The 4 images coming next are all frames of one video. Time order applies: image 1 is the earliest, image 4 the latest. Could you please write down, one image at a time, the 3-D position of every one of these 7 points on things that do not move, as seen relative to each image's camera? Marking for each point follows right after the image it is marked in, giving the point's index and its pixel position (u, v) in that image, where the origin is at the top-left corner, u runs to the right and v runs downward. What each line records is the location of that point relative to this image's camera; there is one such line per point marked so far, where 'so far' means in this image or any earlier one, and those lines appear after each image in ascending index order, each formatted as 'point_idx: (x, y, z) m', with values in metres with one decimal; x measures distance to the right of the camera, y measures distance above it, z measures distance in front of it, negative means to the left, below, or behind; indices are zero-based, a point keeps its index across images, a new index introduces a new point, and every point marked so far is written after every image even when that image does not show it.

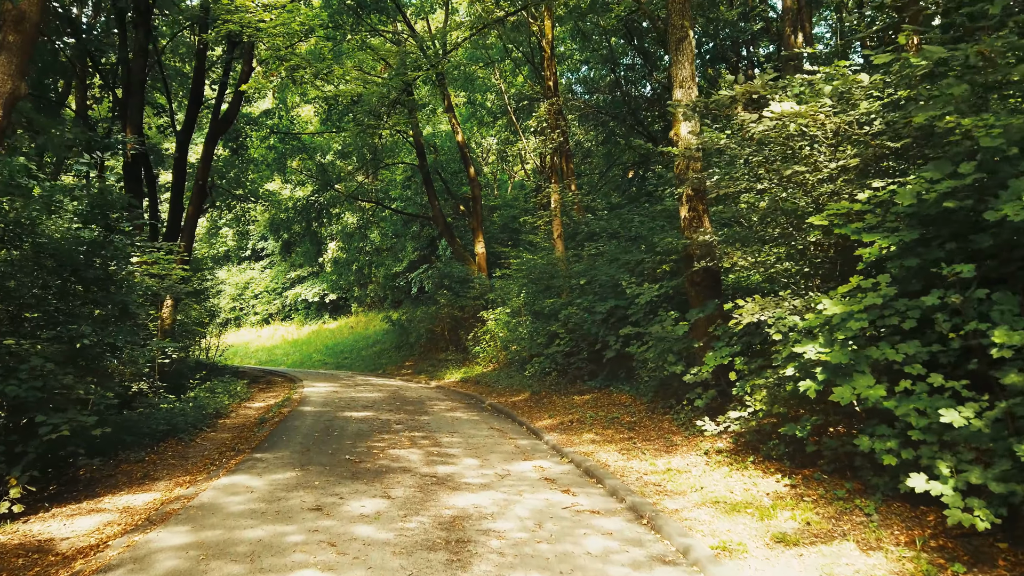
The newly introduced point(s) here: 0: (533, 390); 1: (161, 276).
0: (+0.4, -1.8, +13.0) m
1: (-5.8, +0.2, +12.4) m
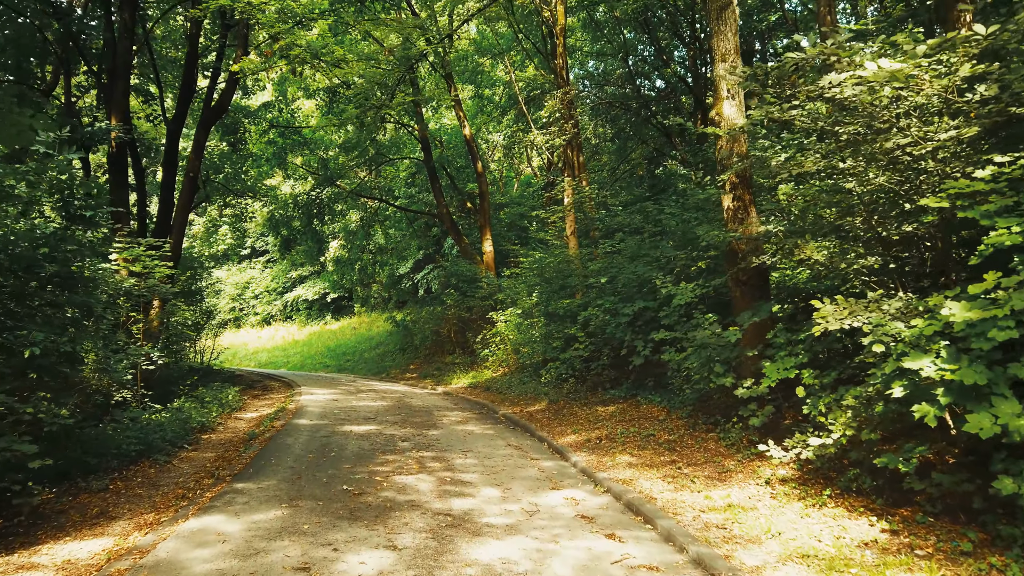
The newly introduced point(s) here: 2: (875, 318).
0: (+0.6, -1.7, +12.0) m
1: (-5.6, +0.2, +11.4) m
2: (+2.2, -0.2, +4.5) m
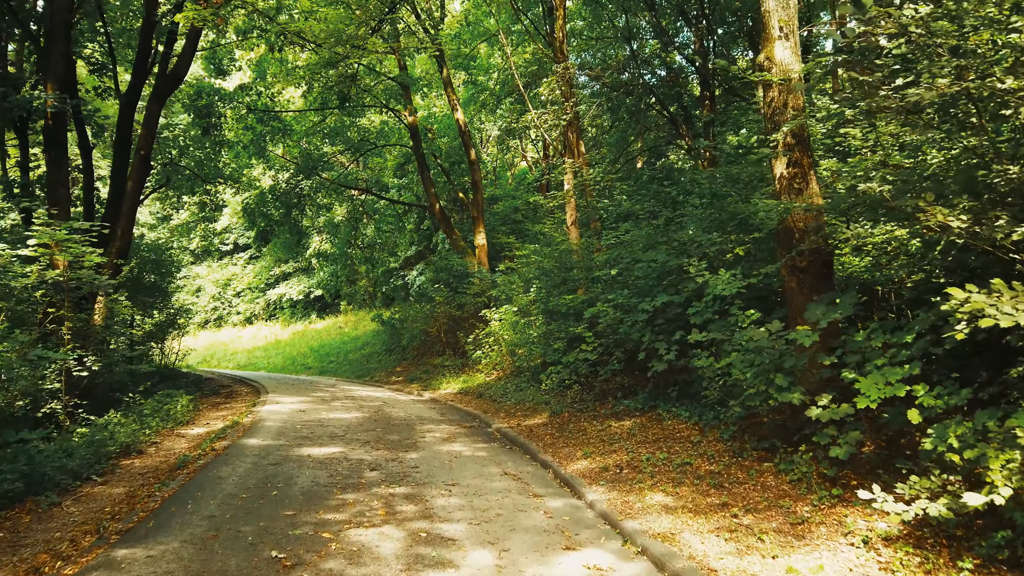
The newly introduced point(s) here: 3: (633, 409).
0: (+0.5, -1.7, +10.3) m
1: (-5.6, +0.3, +9.7) m
2: (+2.2, -0.1, +2.8) m
3: (+1.4, -1.4, +8.7) m
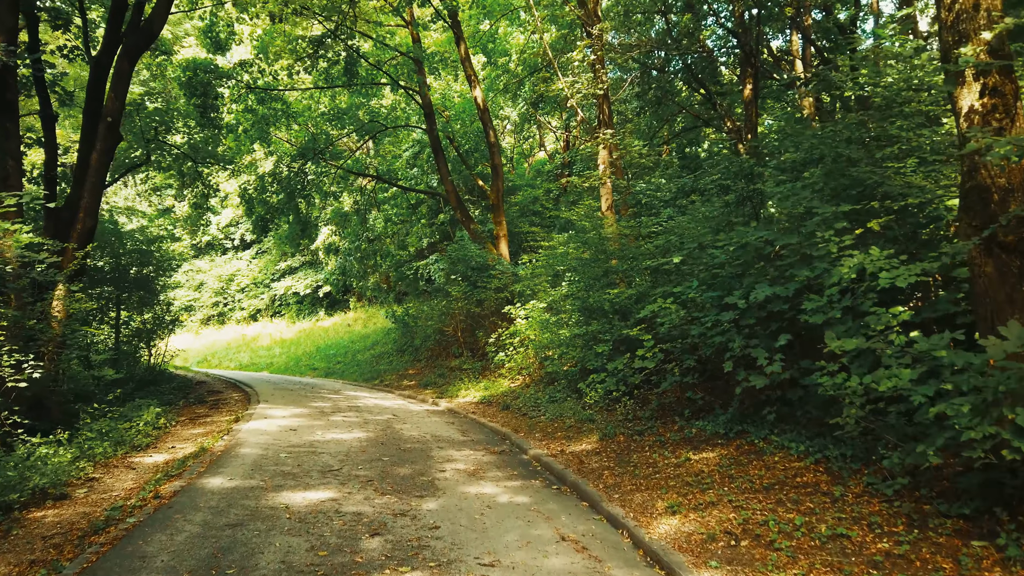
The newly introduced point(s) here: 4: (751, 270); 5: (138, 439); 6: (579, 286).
0: (+1.0, -1.6, +8.4) m
1: (-5.2, +0.4, +7.9) m
2: (+2.5, 0.0, +0.9) m
3: (+1.8, -1.3, +6.7) m
4: (+2.1, +0.2, +6.7) m
5: (-3.9, -1.6, +7.8) m
6: (+1.0, 0.0, +11.2) m
